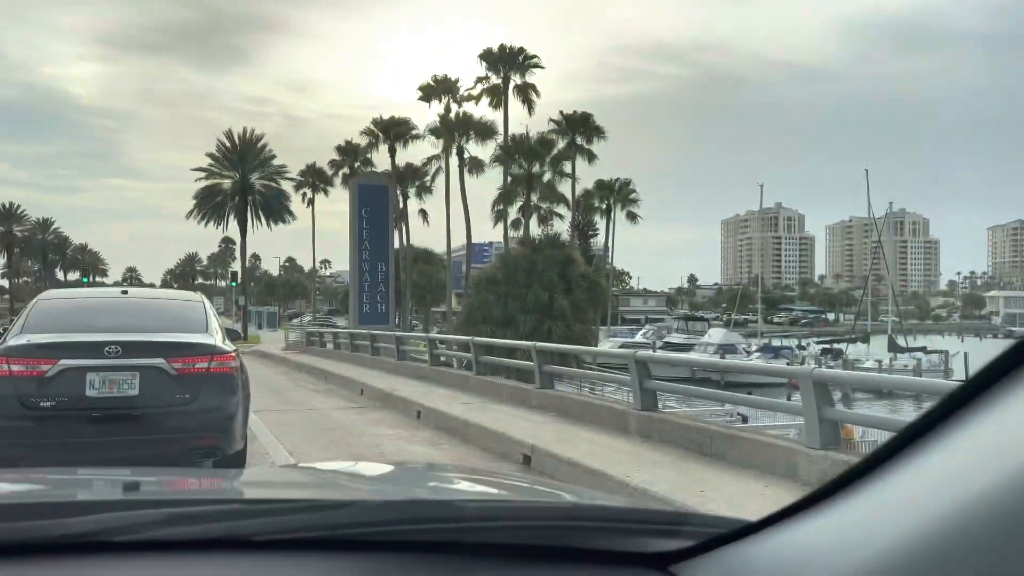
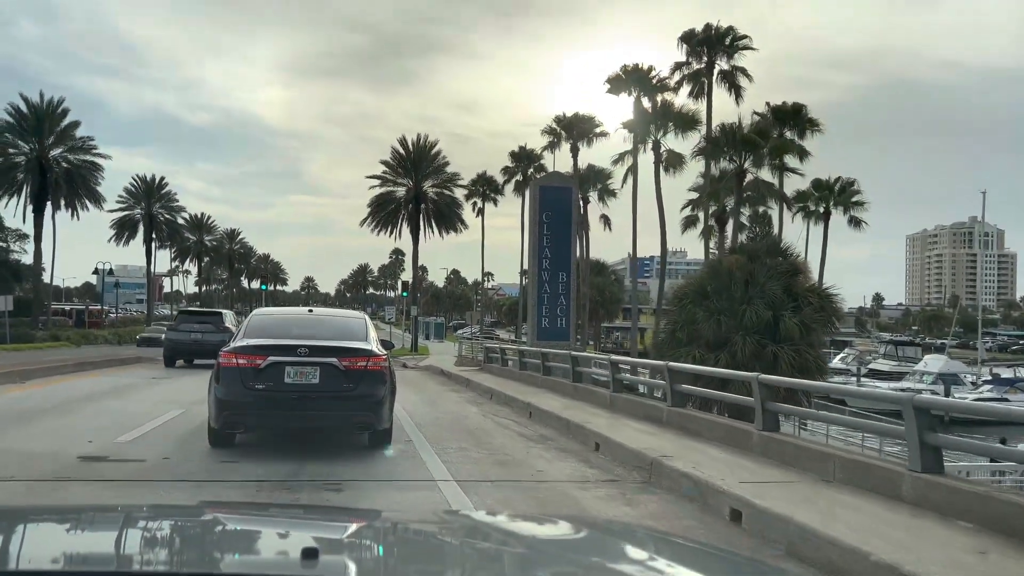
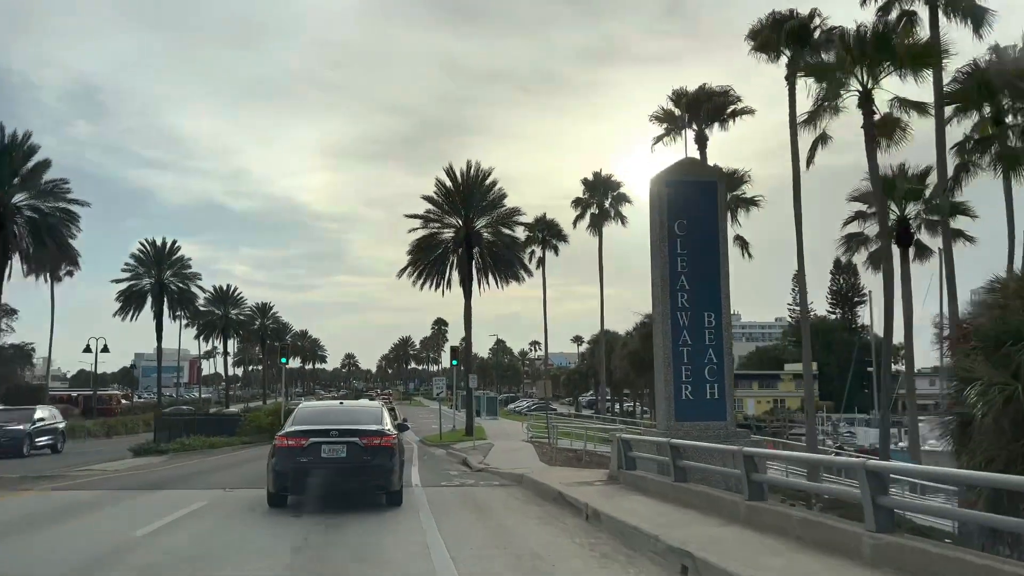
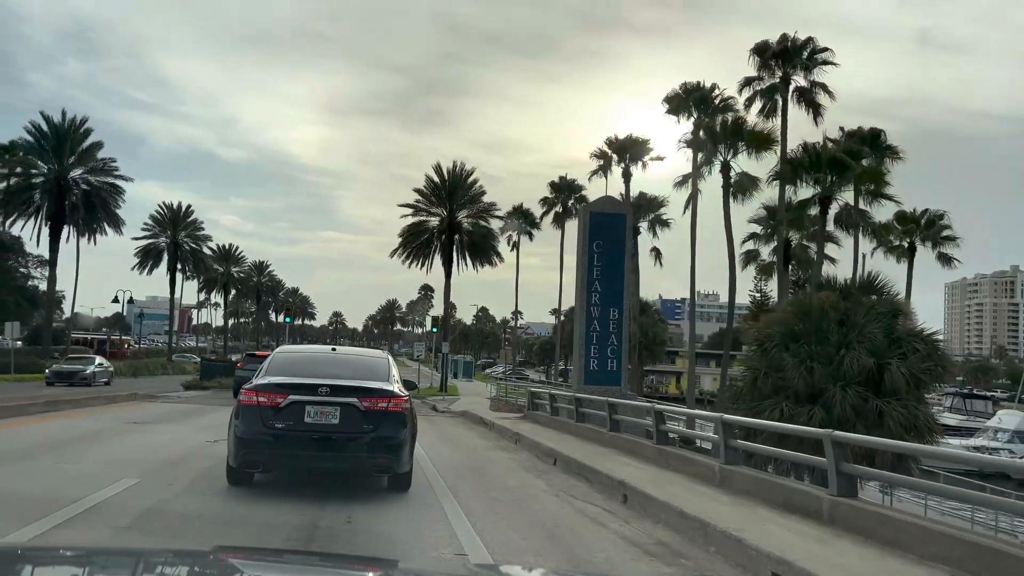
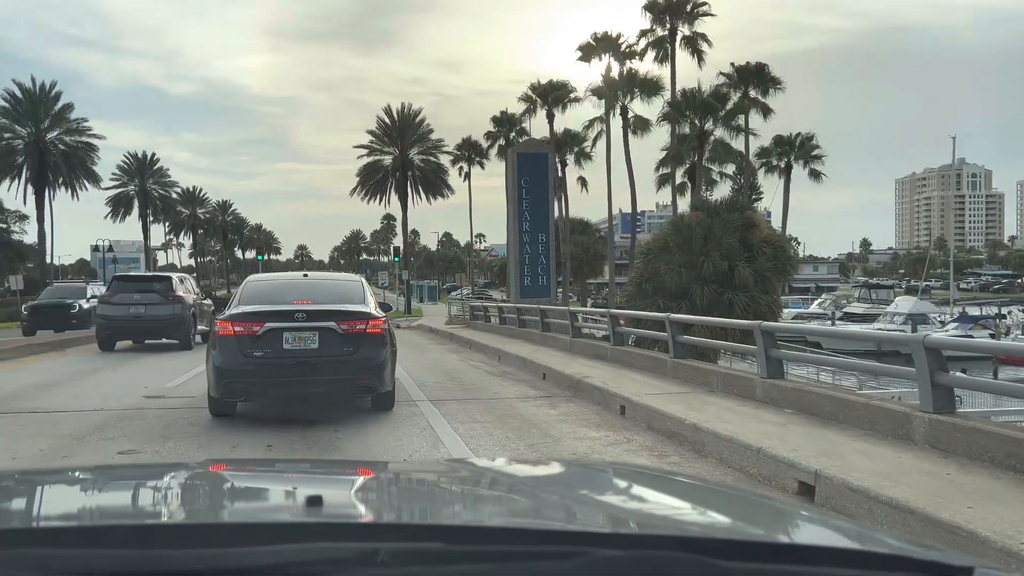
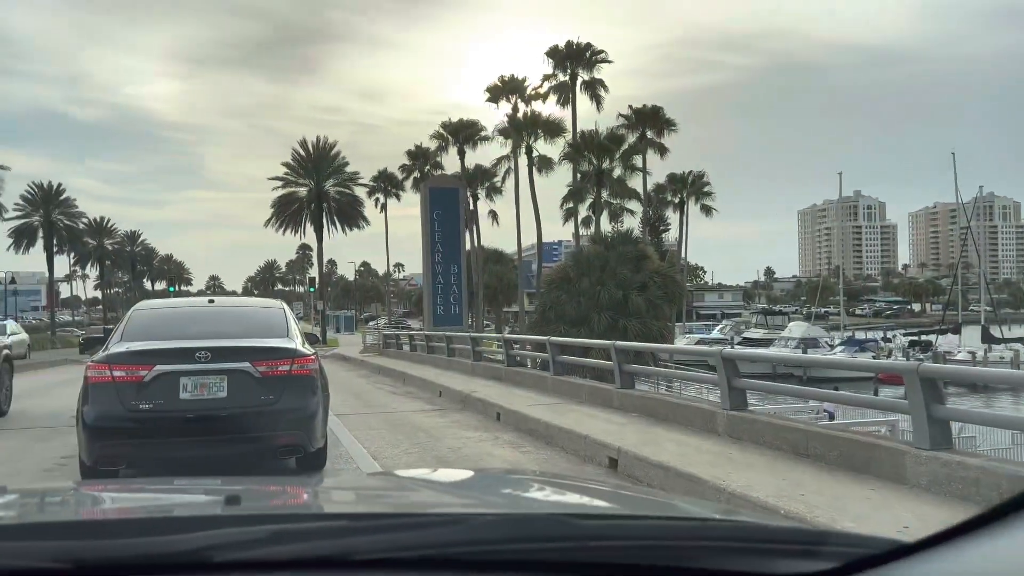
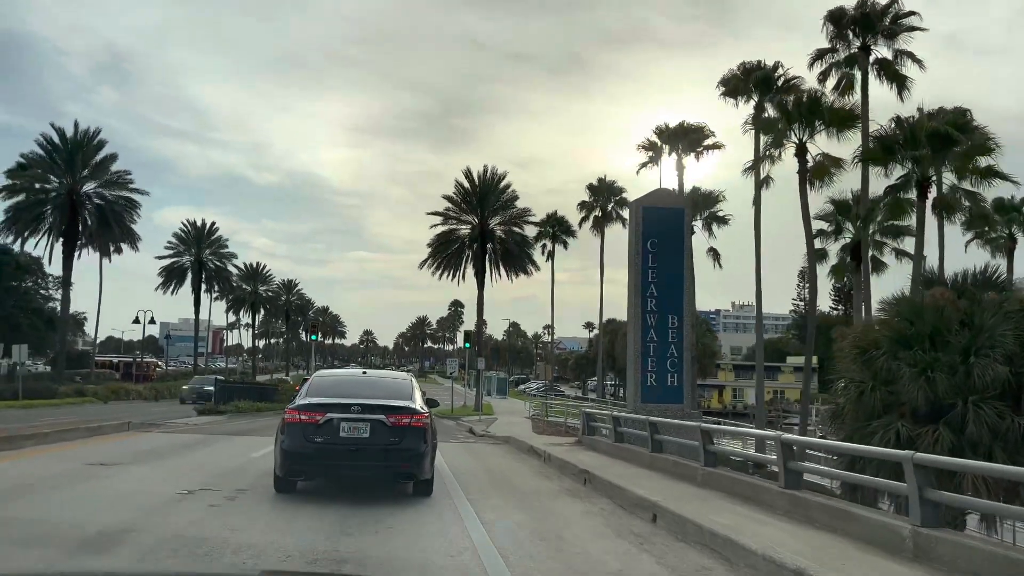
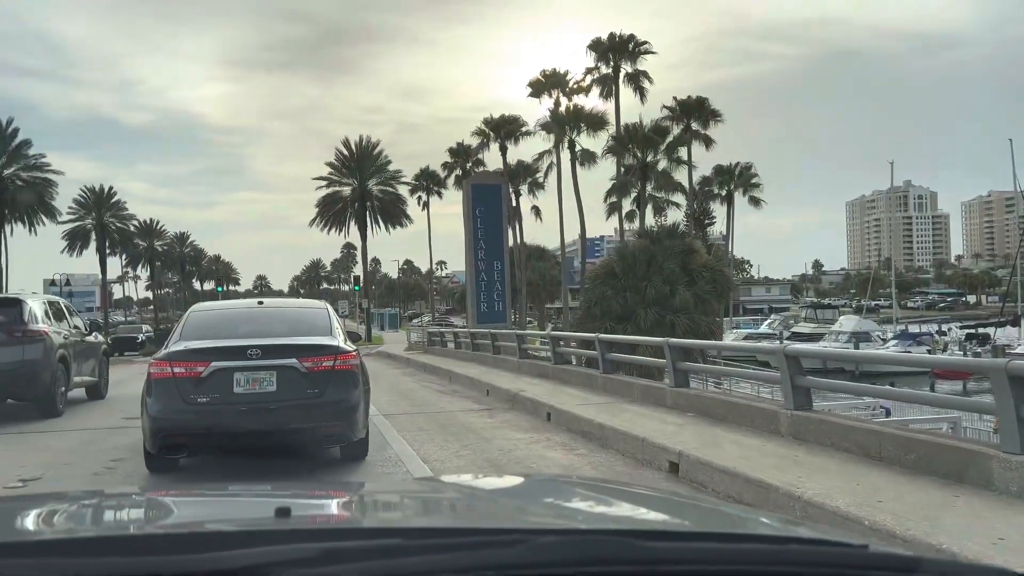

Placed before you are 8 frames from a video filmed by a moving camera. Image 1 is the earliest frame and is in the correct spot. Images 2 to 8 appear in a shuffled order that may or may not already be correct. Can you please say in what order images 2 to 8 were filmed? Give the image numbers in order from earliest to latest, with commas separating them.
6, 8, 5, 2, 4, 7, 3
